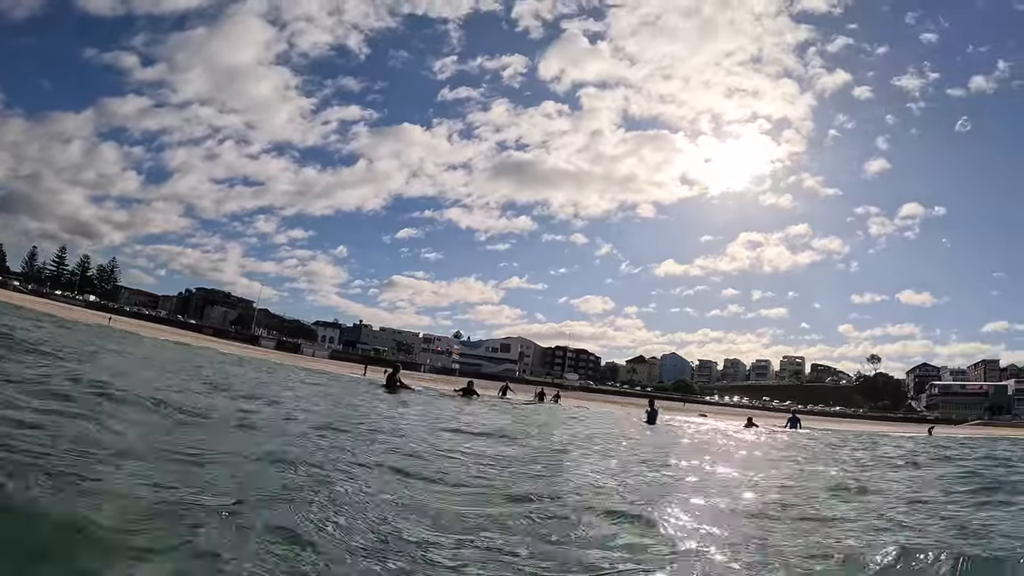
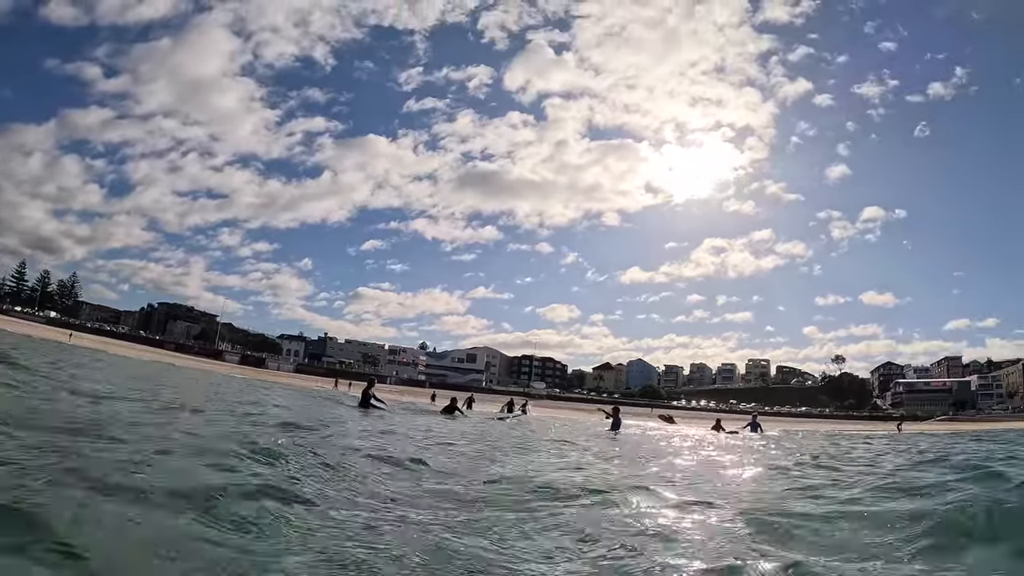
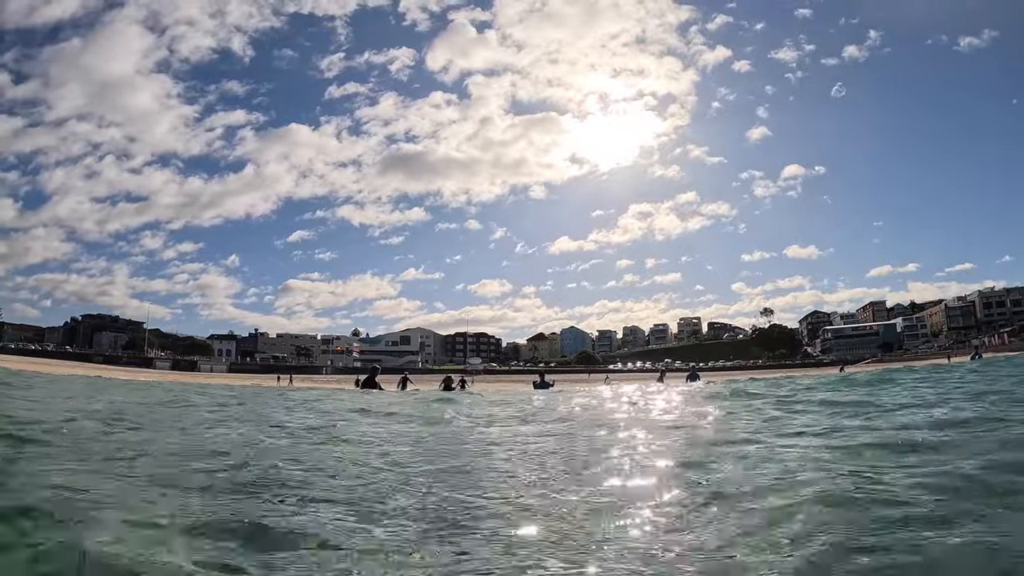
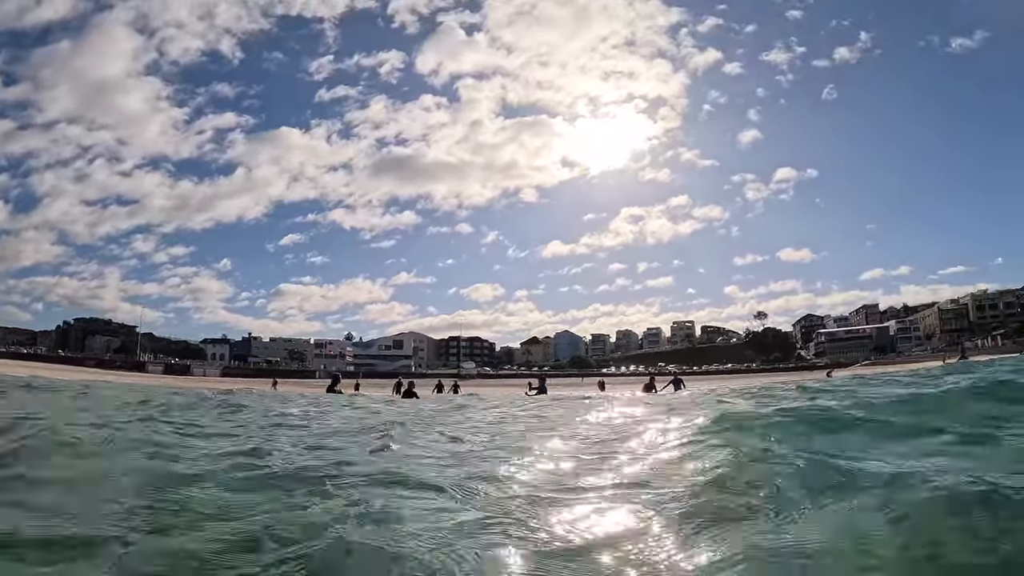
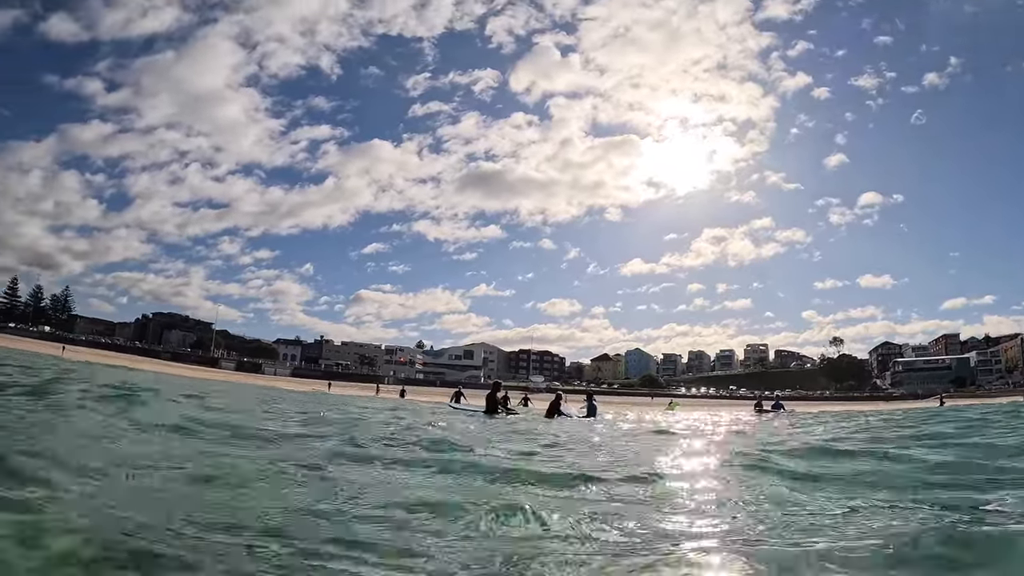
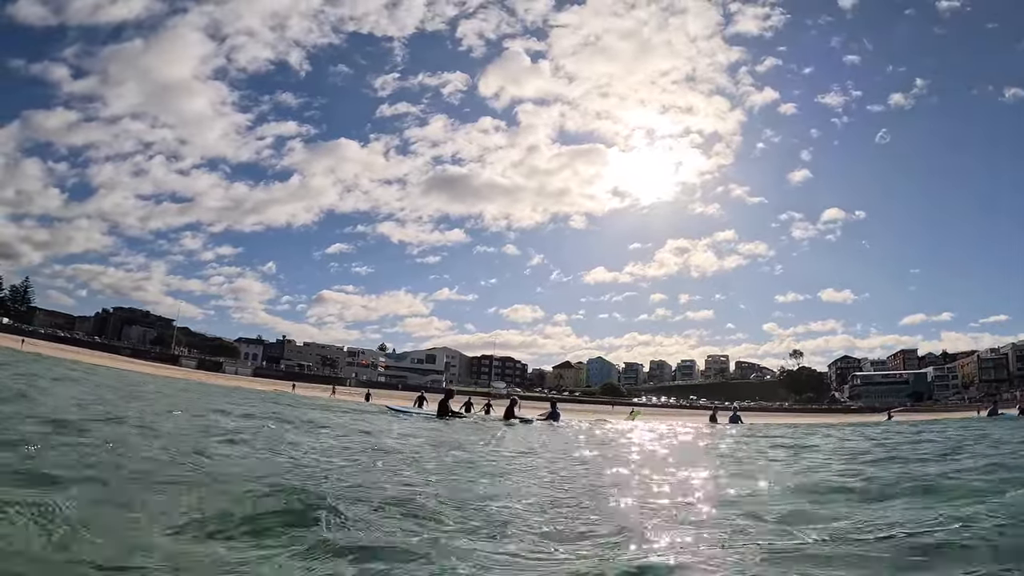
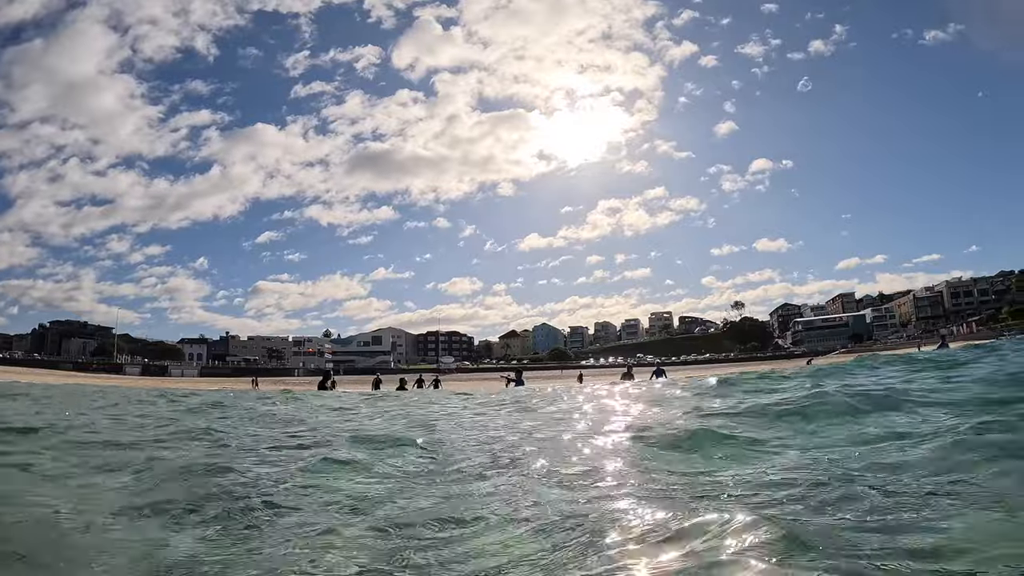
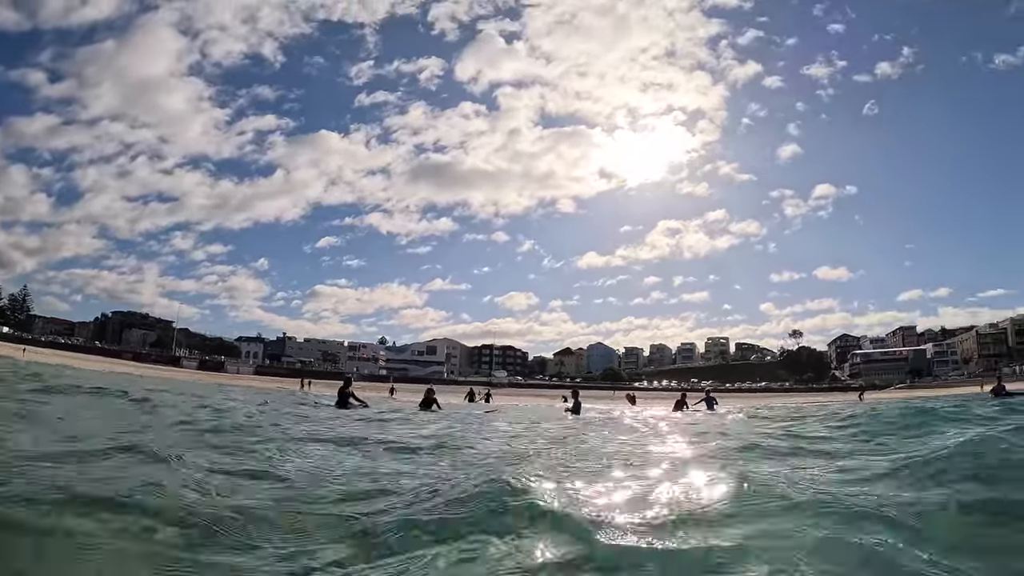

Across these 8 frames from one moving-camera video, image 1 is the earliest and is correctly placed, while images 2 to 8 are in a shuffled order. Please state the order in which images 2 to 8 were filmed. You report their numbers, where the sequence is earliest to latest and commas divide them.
2, 8, 4, 7, 3, 6, 5
